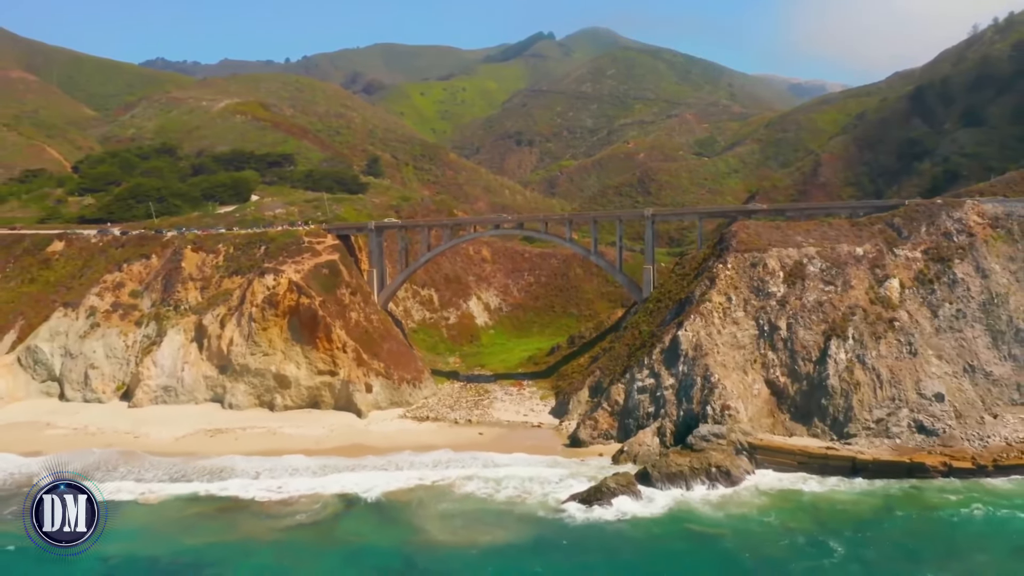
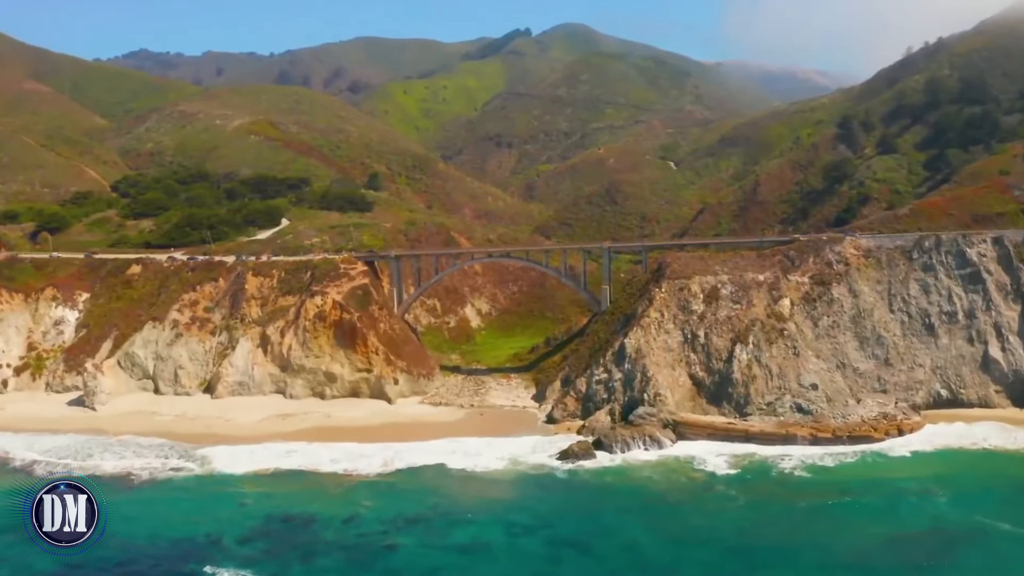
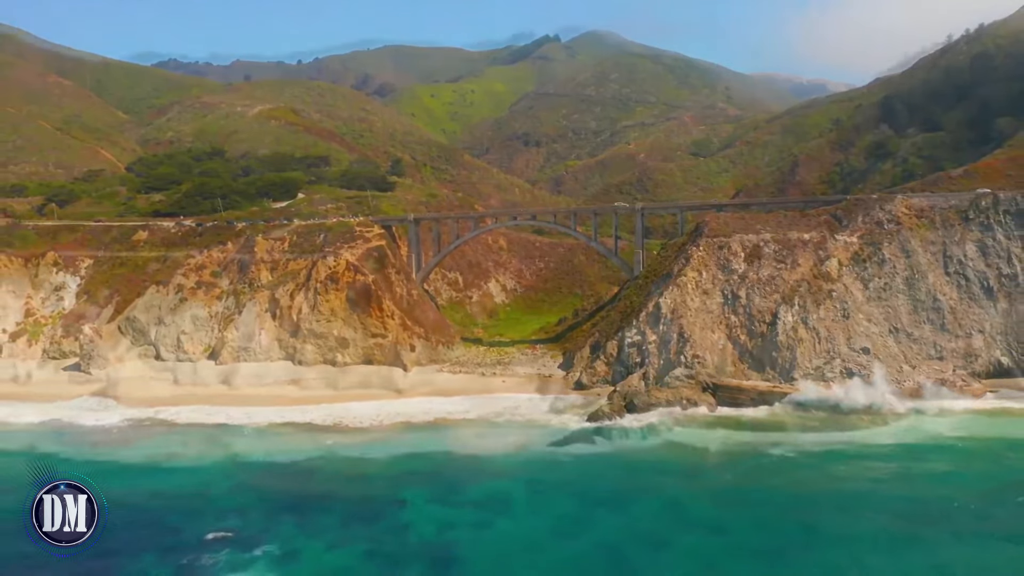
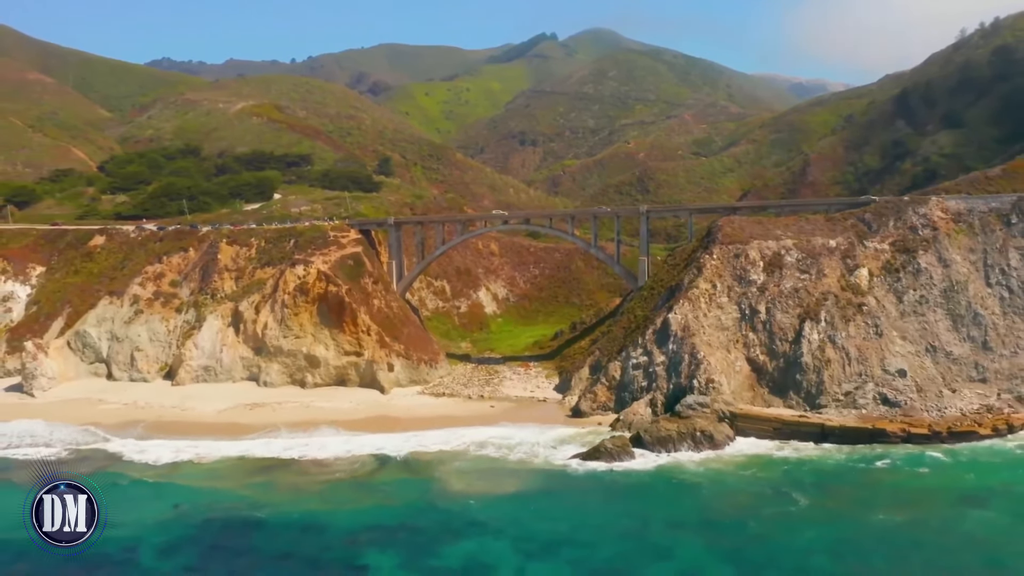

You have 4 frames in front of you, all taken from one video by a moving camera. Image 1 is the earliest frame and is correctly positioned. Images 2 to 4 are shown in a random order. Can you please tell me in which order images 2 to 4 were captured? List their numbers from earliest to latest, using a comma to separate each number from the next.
4, 3, 2
